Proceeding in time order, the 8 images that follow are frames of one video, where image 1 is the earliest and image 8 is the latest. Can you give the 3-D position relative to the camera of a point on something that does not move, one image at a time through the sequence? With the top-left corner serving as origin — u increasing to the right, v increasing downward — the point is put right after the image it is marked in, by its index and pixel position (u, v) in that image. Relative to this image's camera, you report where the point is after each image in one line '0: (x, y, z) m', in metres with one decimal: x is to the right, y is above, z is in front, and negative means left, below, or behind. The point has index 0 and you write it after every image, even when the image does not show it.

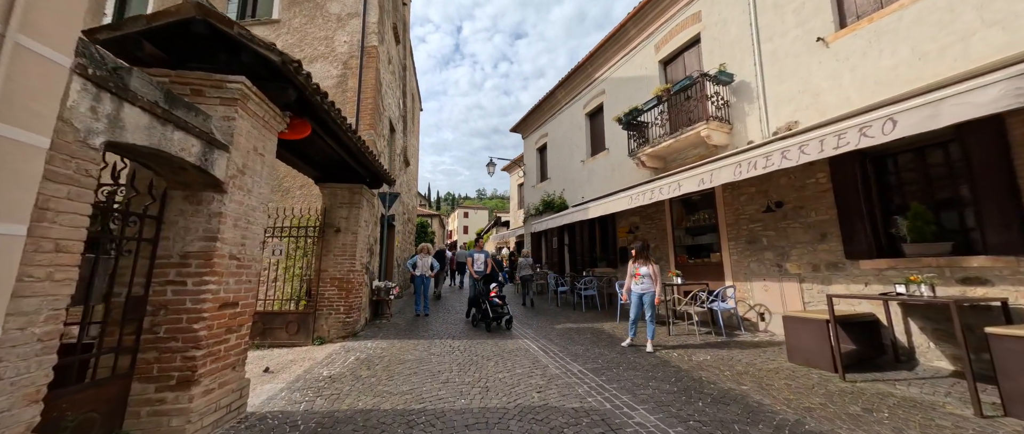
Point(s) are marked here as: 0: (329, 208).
0: (-3.4, +0.2, +6.3) m
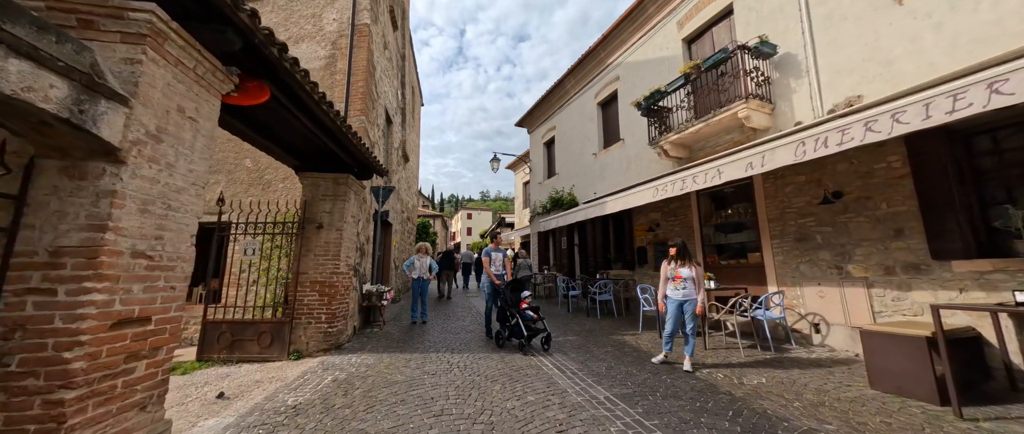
0: (-3.3, +0.3, +5.5) m
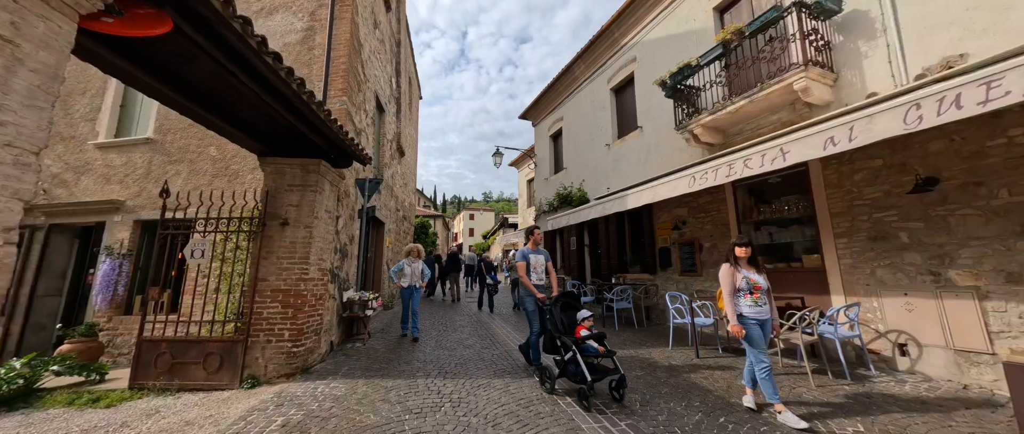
0: (-3.2, +0.3, +4.5) m
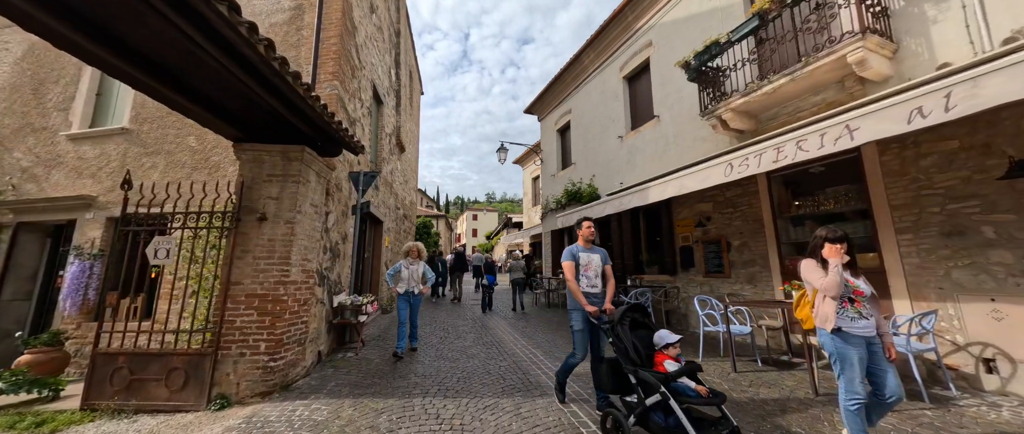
0: (-3.1, +0.4, +3.9) m
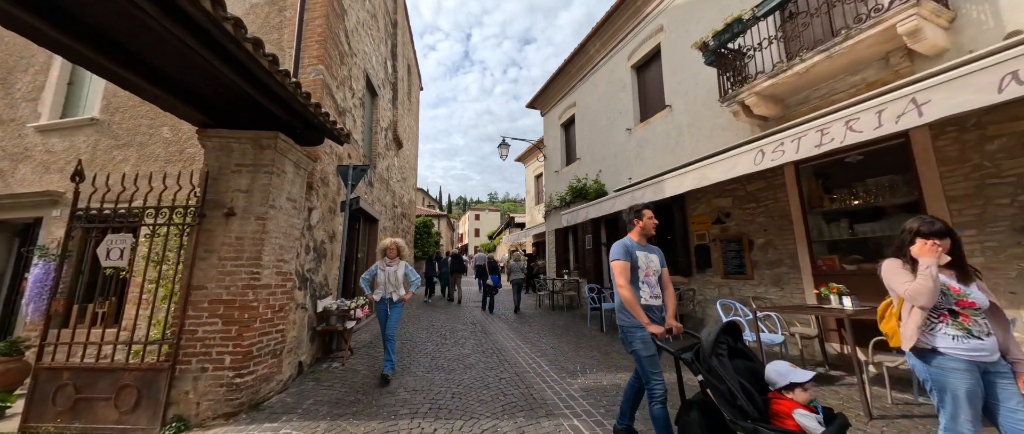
0: (-3.1, +0.5, +3.5) m
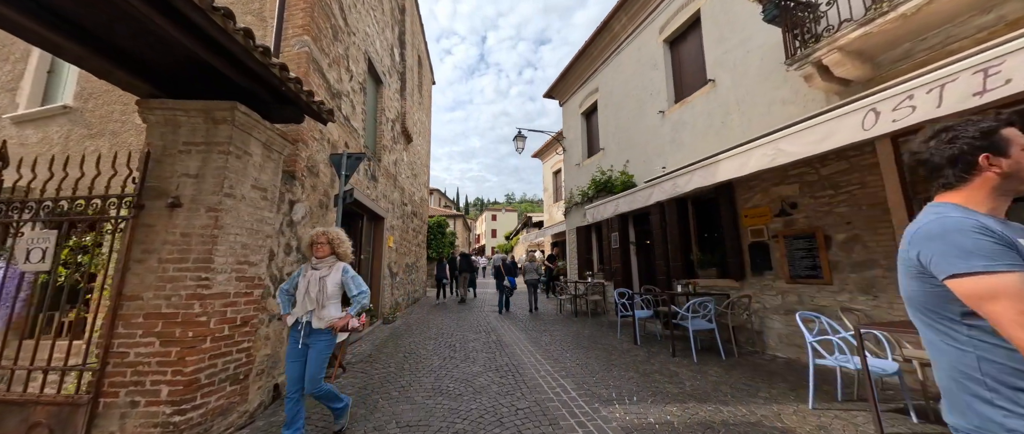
0: (-3.0, +0.5, +2.8) m
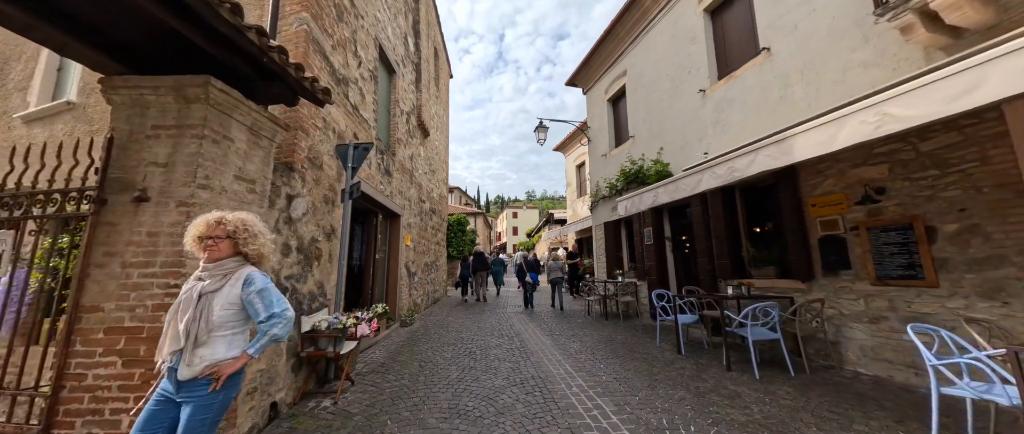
0: (-2.8, +0.5, +2.4) m
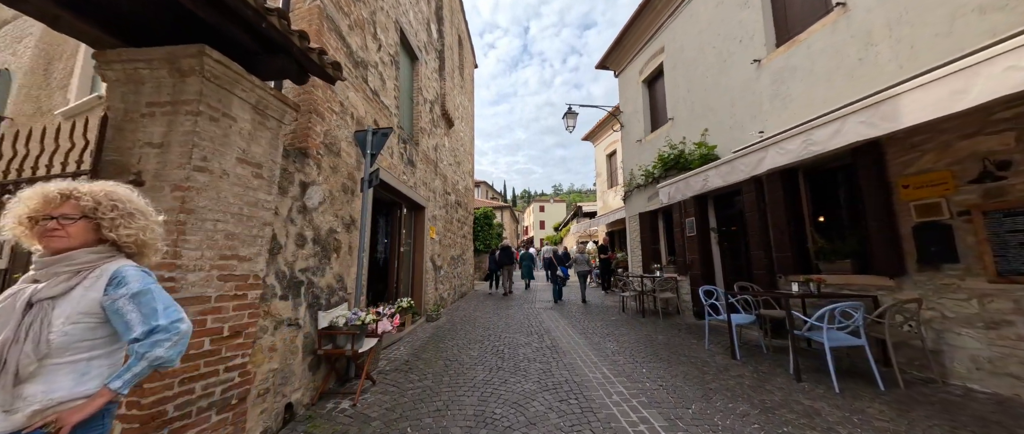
0: (-2.6, +0.6, +2.2) m
